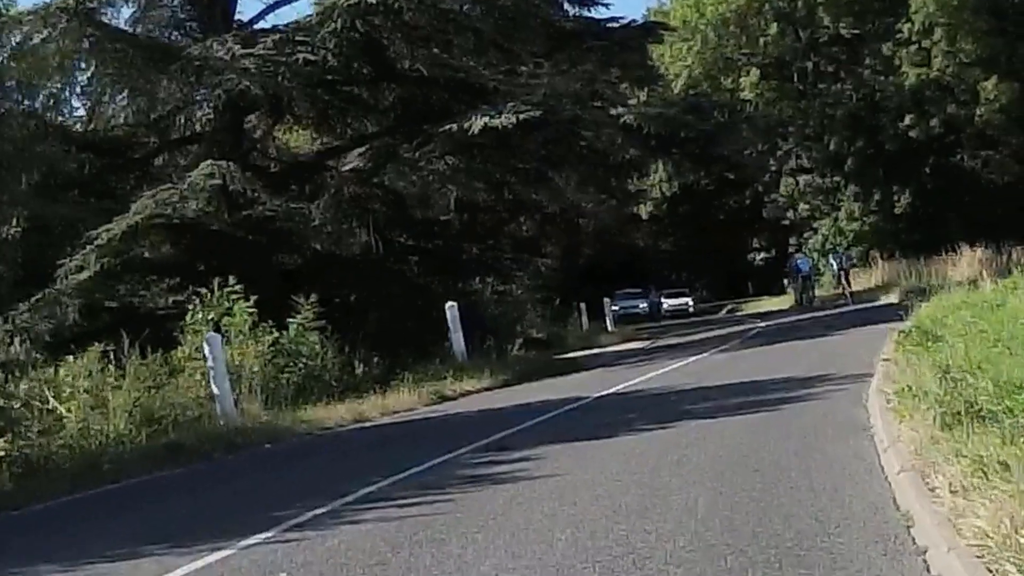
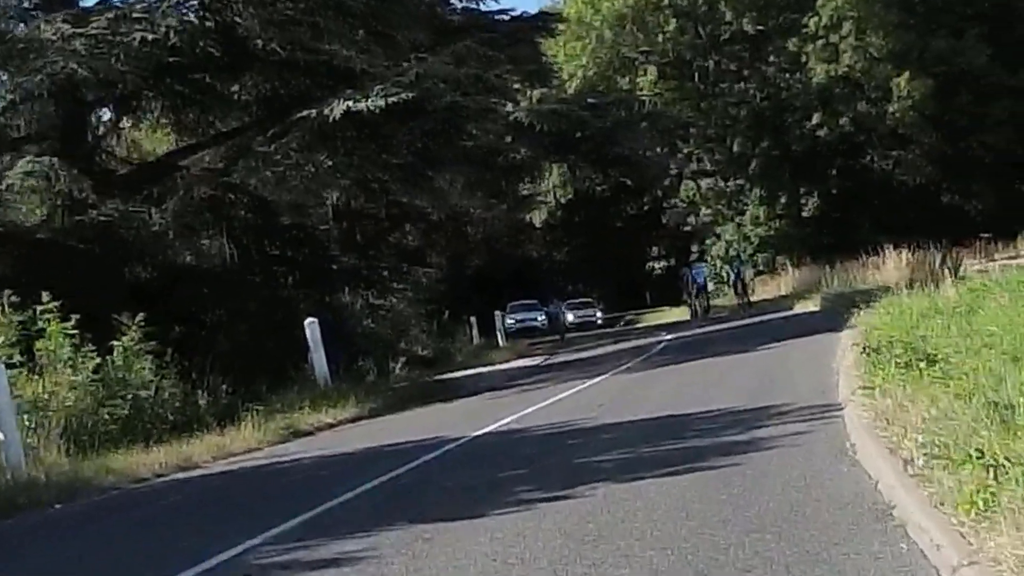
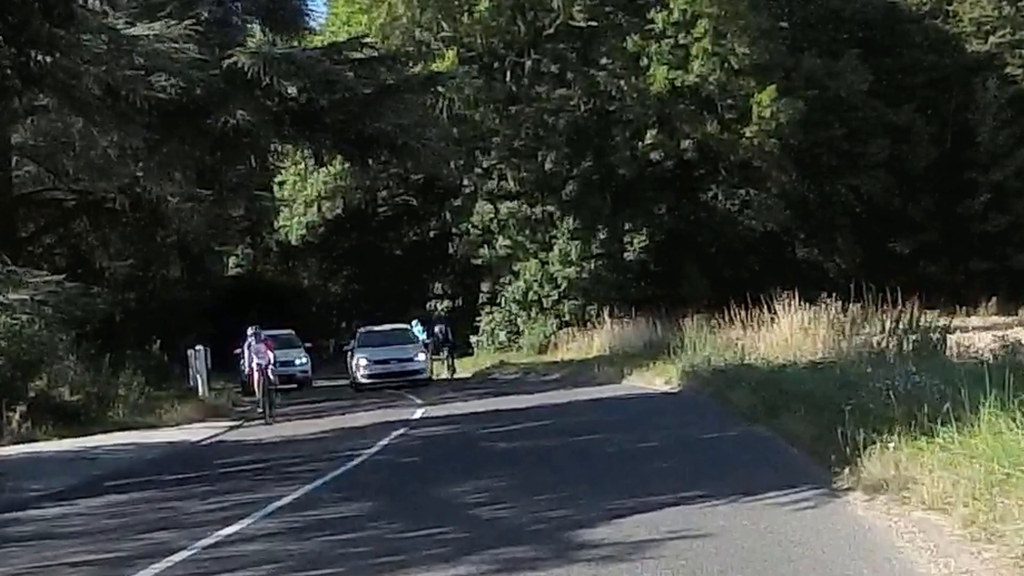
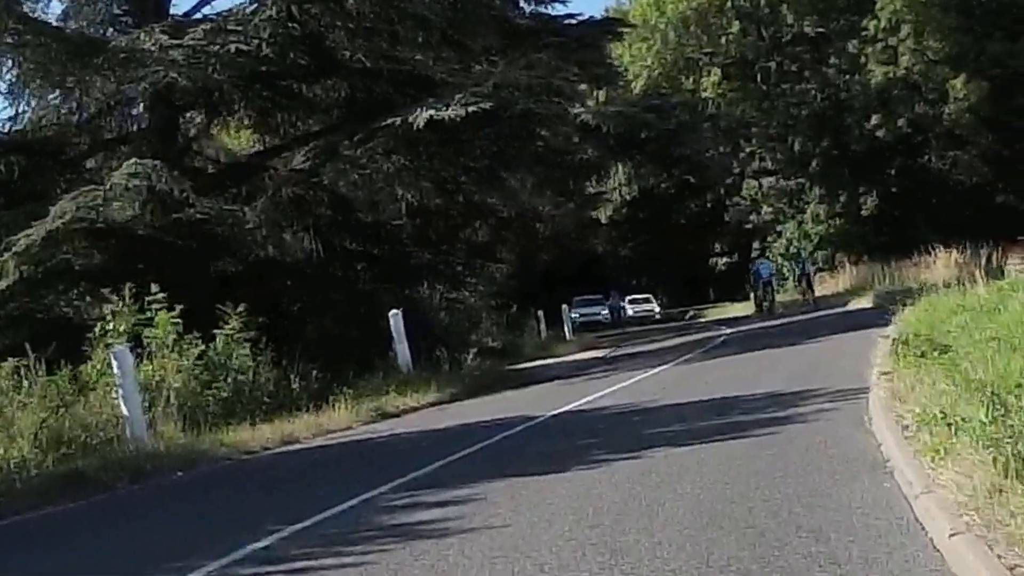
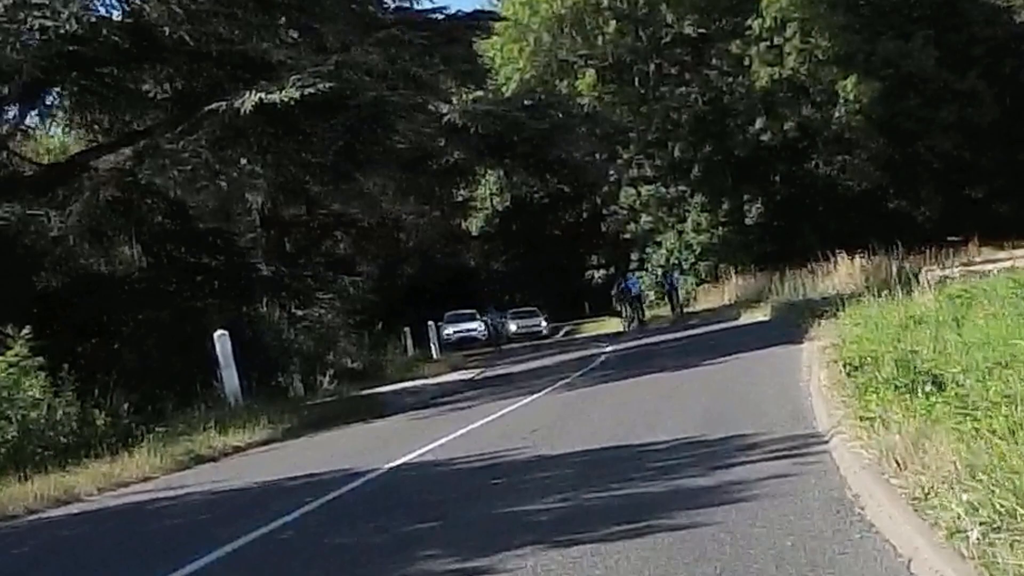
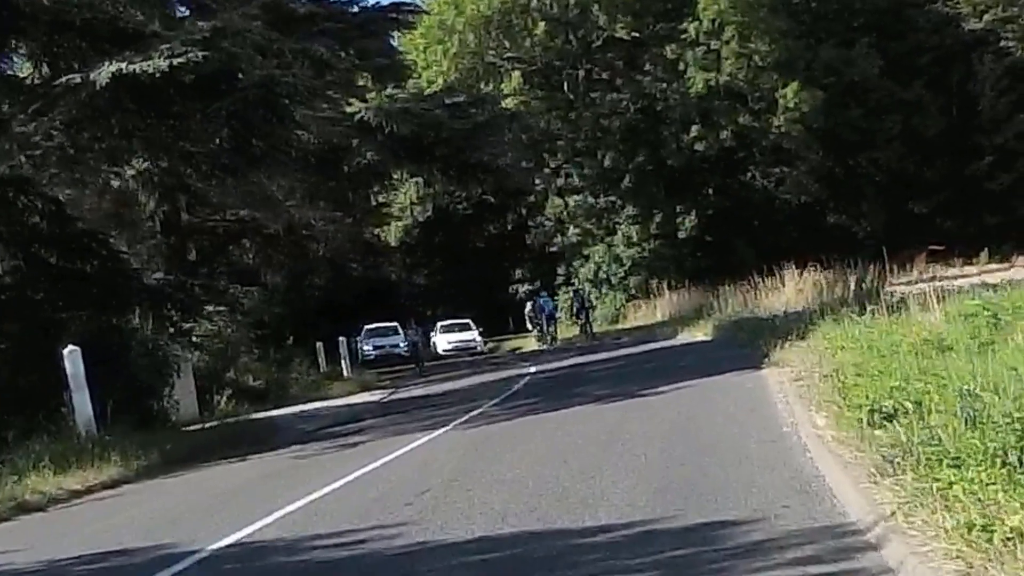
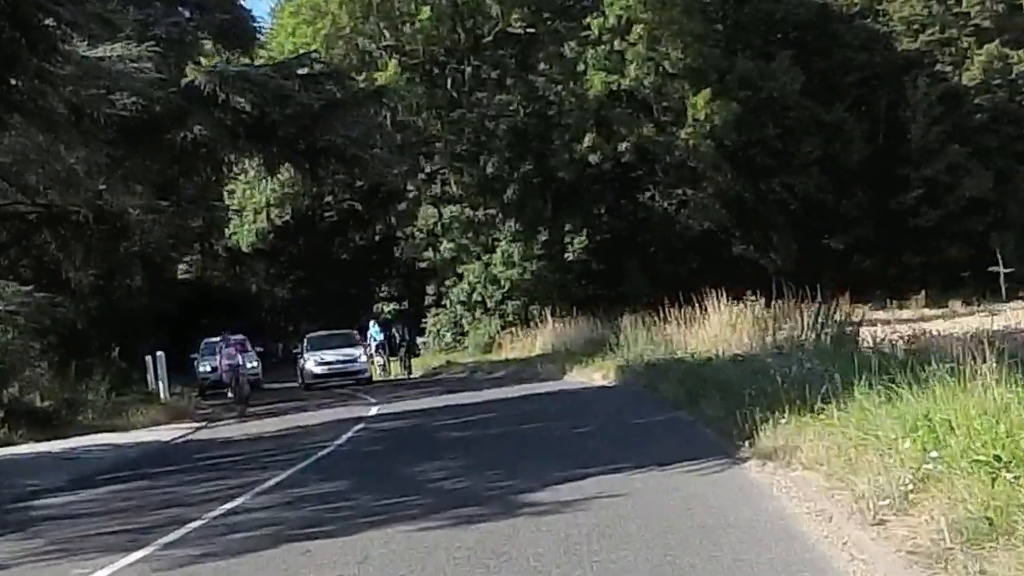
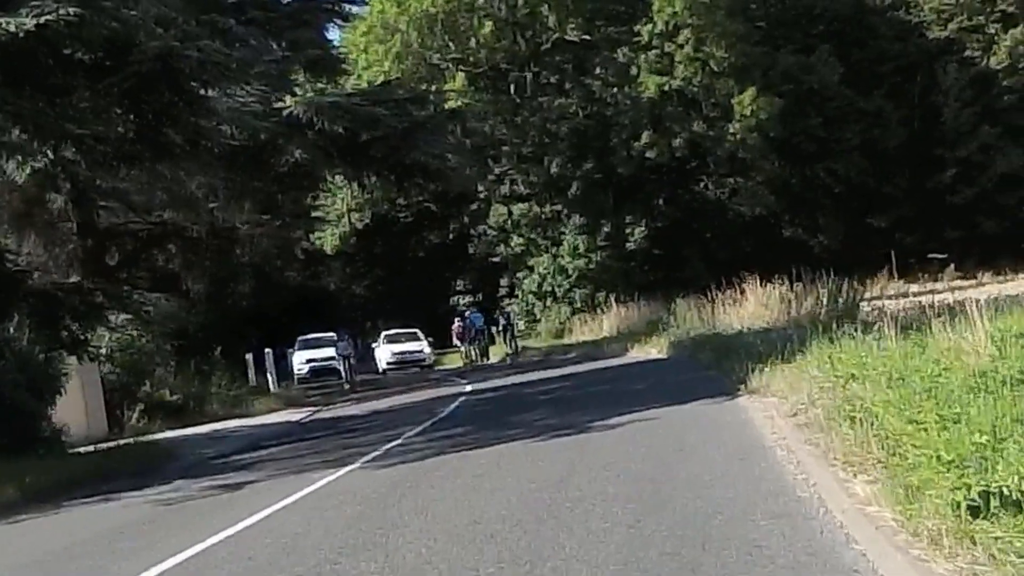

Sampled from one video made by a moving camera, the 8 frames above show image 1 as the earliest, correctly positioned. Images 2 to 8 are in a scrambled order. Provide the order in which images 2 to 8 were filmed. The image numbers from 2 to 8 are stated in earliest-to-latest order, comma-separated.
4, 2, 5, 6, 8, 7, 3
